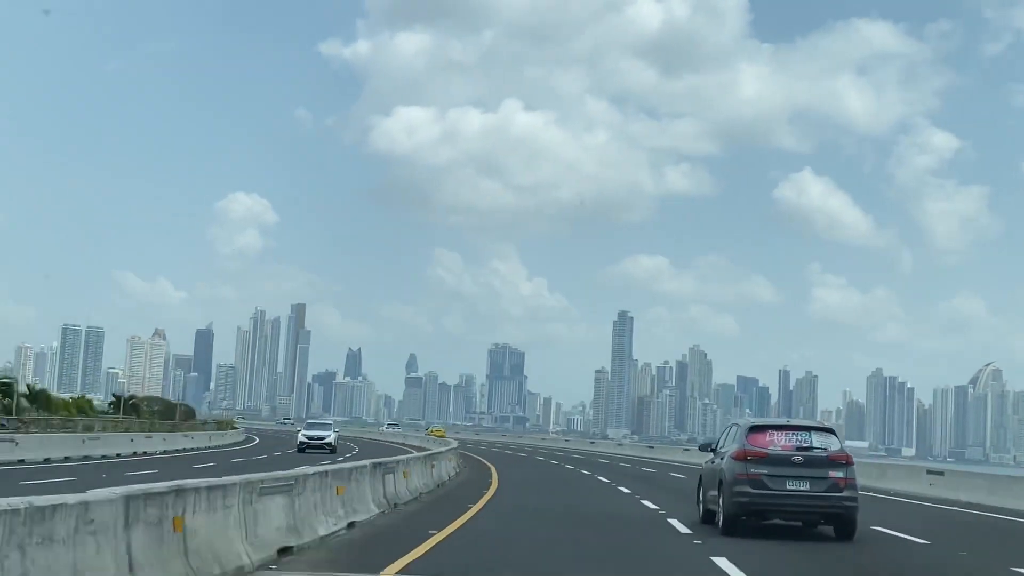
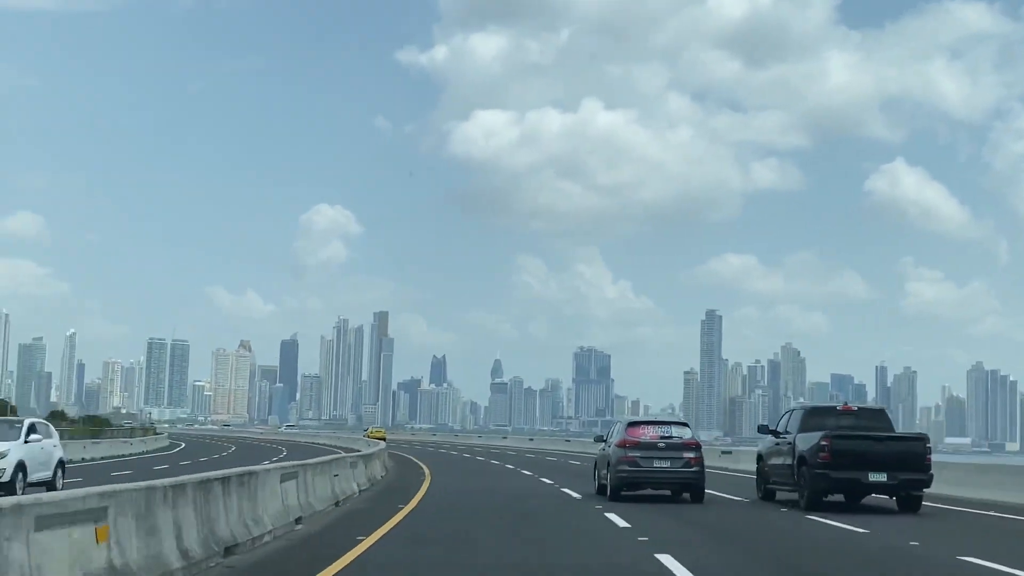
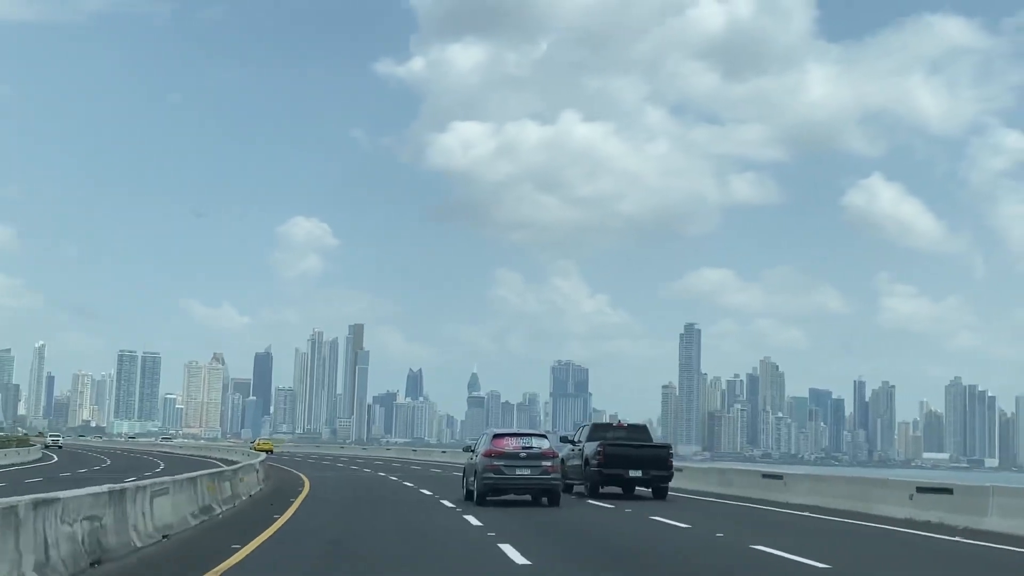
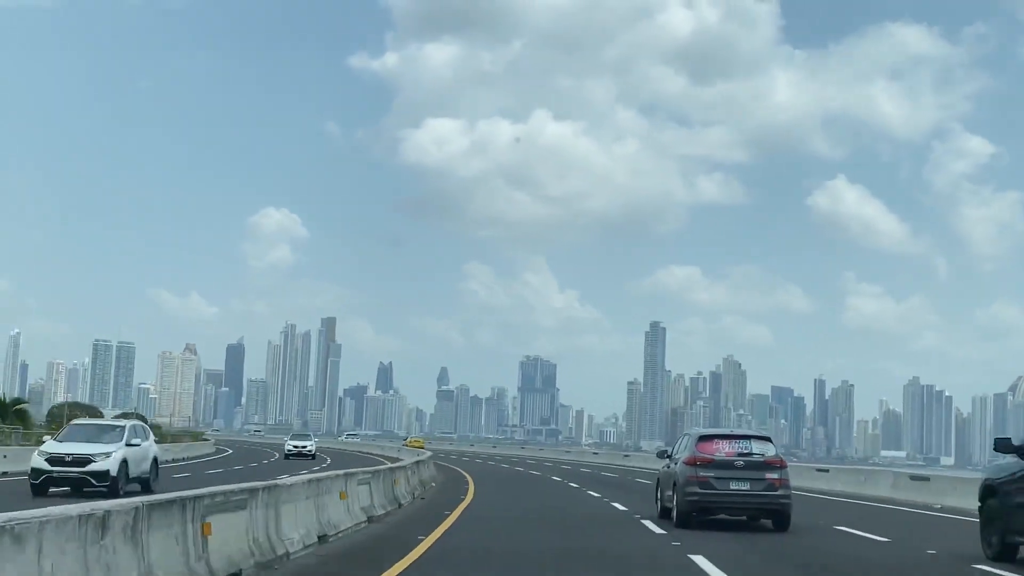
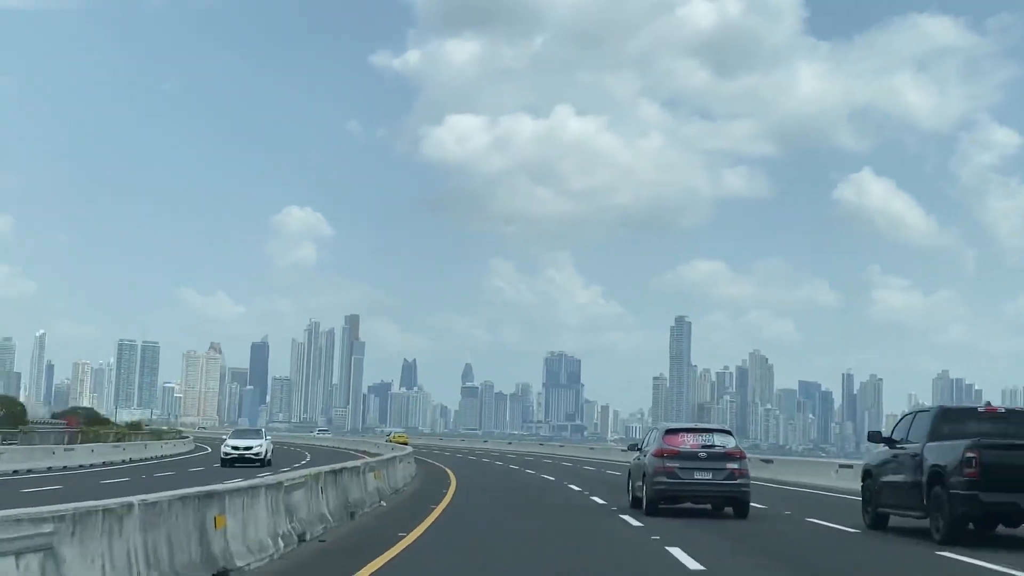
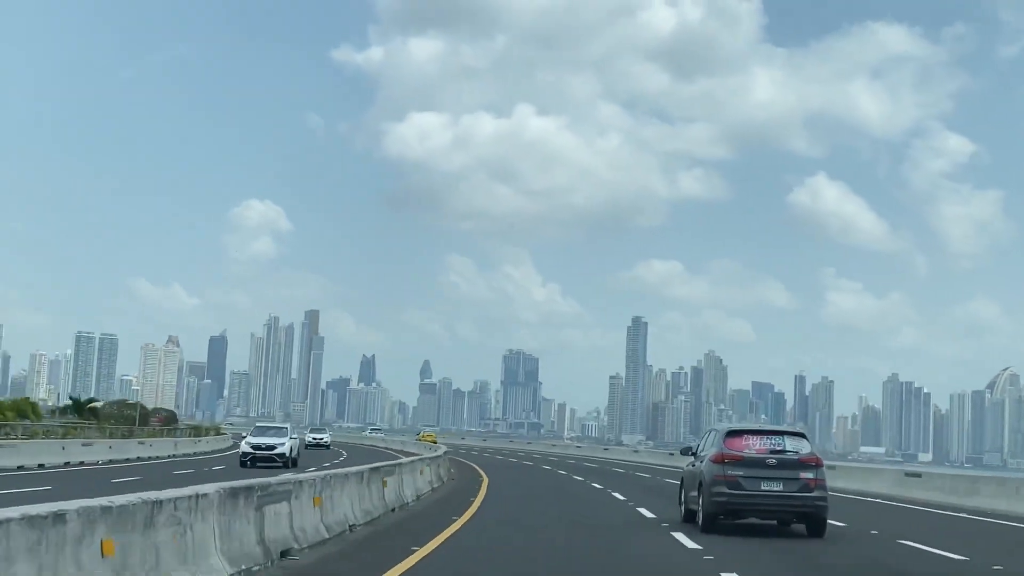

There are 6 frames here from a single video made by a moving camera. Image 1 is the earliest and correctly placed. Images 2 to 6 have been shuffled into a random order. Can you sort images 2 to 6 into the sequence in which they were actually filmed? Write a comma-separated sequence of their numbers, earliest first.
6, 4, 5, 2, 3
